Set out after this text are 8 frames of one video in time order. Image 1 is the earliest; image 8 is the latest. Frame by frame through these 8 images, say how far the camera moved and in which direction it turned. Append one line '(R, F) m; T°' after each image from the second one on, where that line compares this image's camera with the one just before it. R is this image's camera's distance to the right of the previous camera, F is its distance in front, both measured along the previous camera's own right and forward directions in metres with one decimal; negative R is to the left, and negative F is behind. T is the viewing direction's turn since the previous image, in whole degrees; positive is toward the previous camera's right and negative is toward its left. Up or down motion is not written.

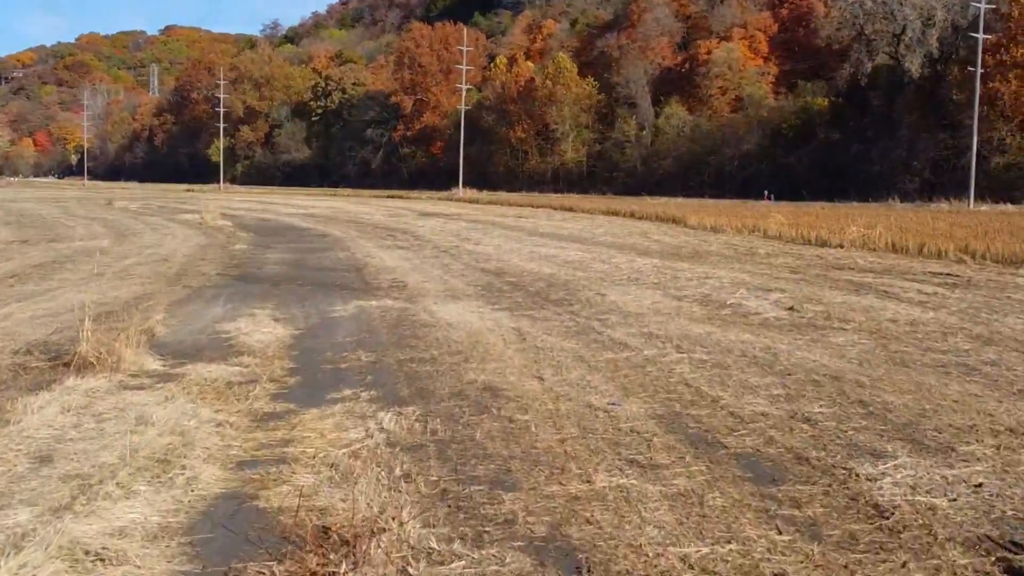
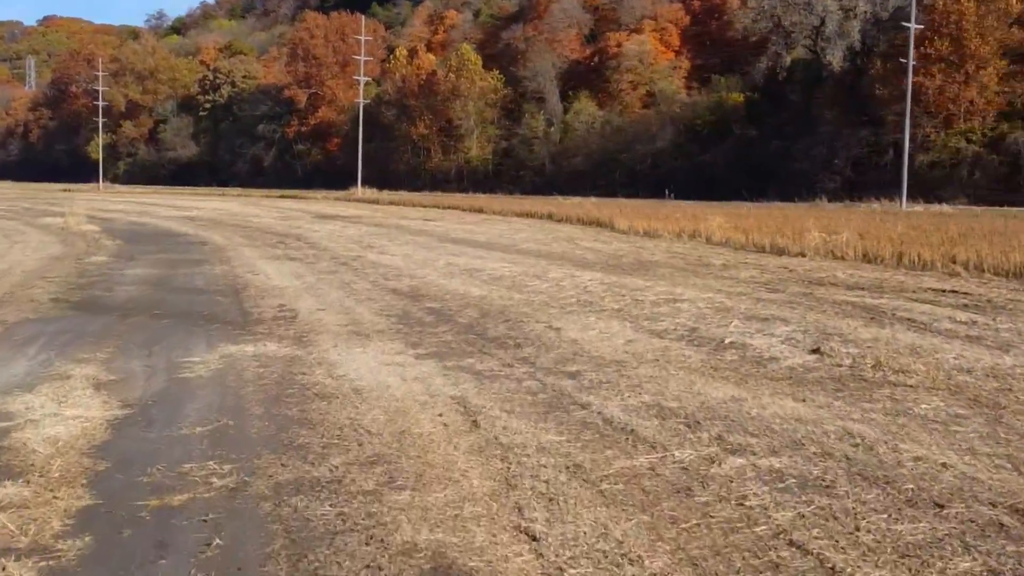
(-0.1, +1.7) m; +5°
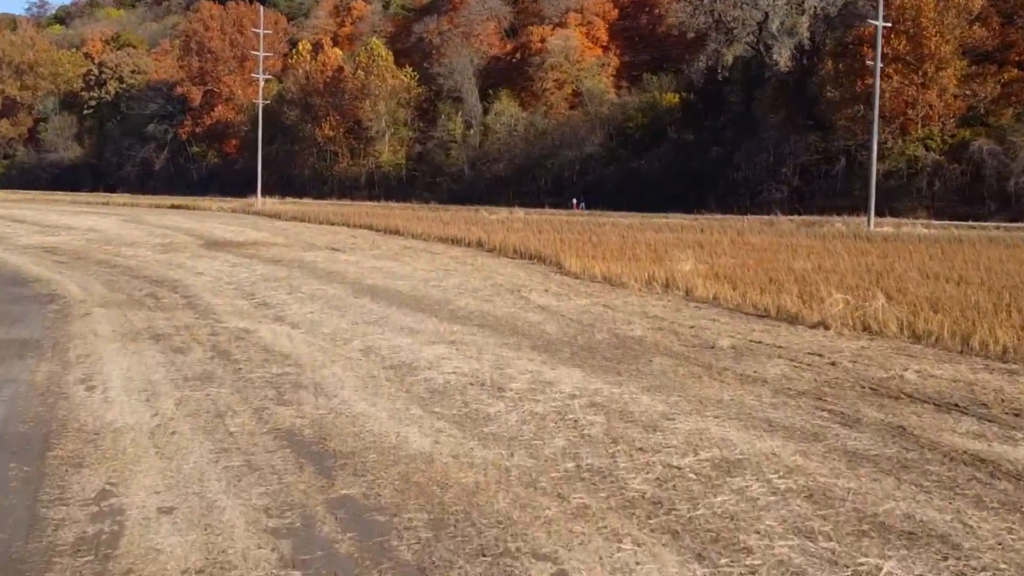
(-0.2, +2.3) m; +4°
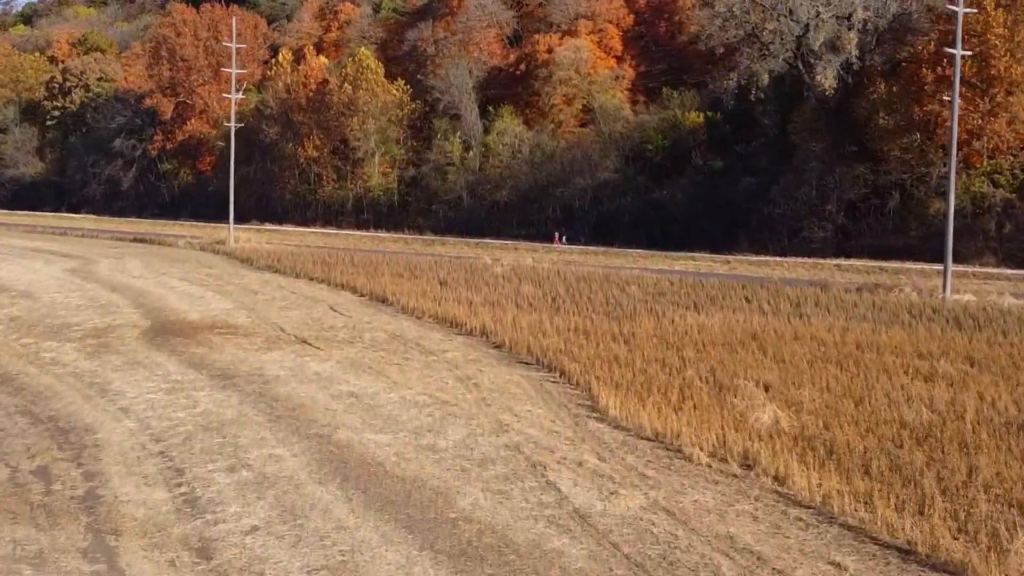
(-0.1, +2.6) m; 0°
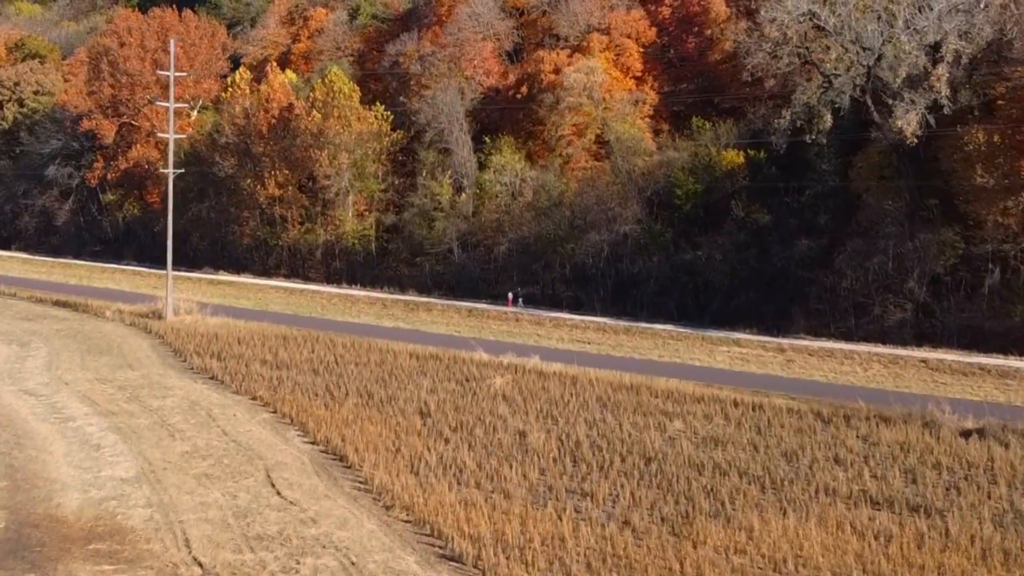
(-0.1, +3.7) m; 0°
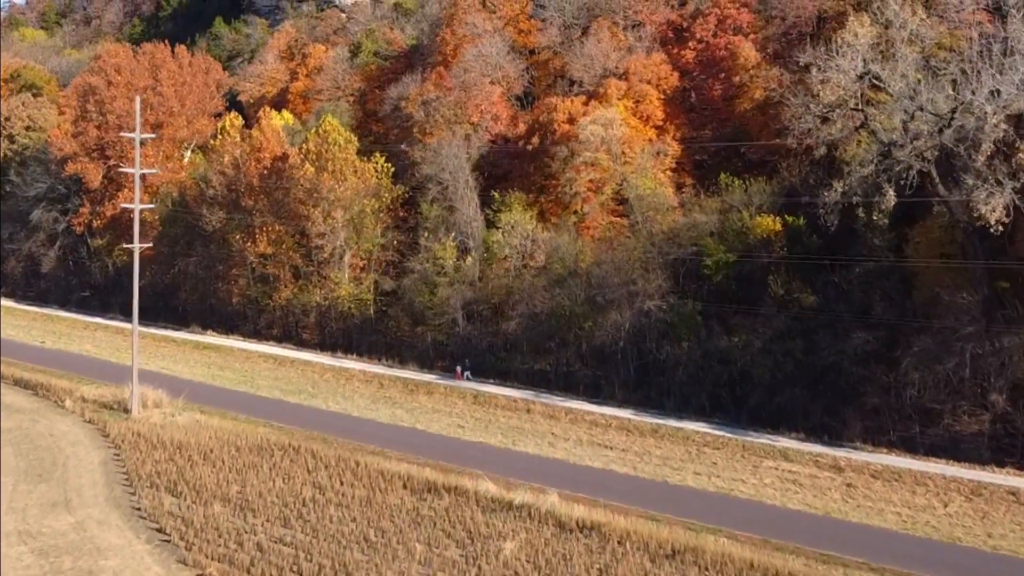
(0.0, +2.2) m; 0°
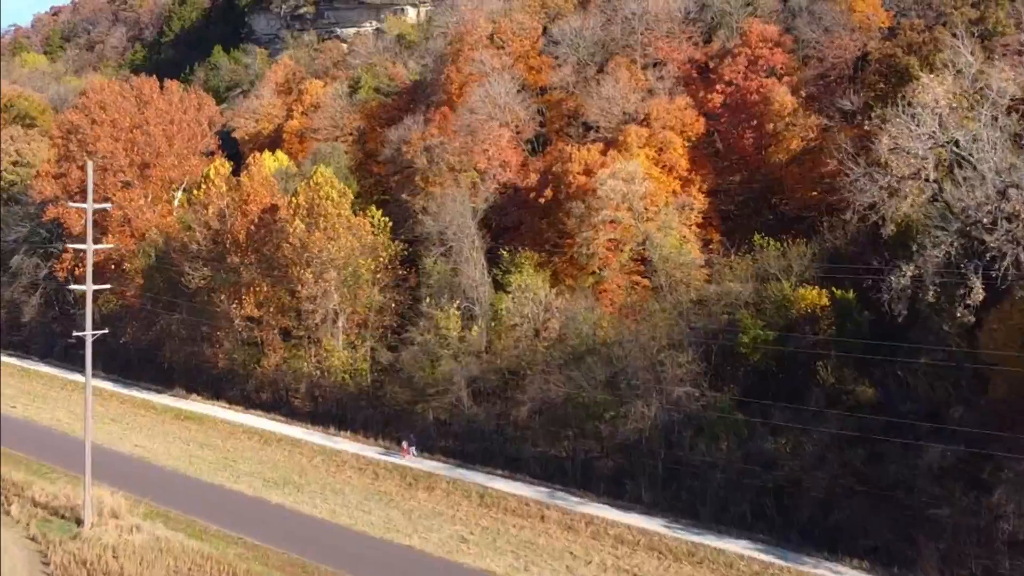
(0.0, +2.3) m; 0°
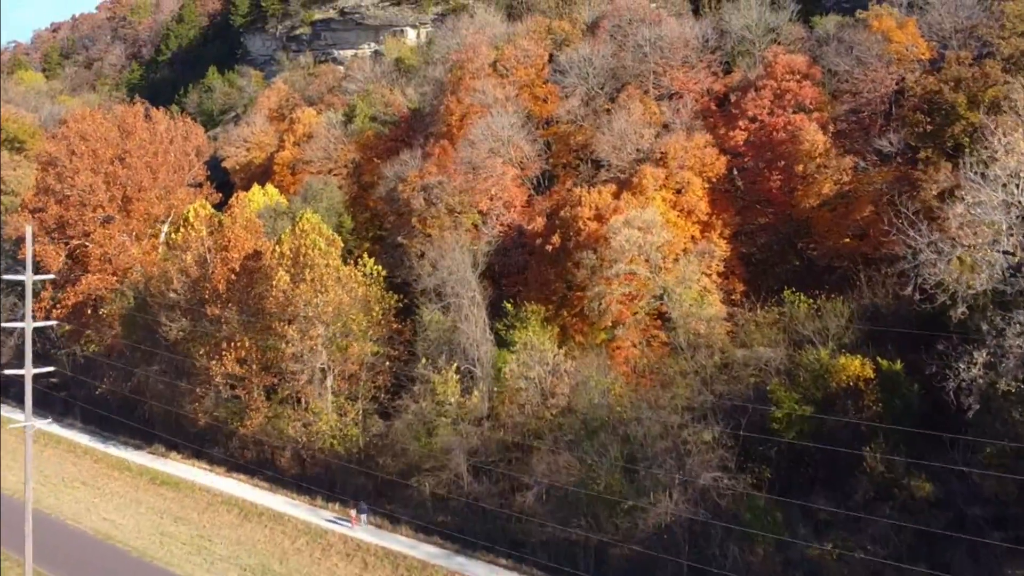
(0.0, +1.9) m; 0°
